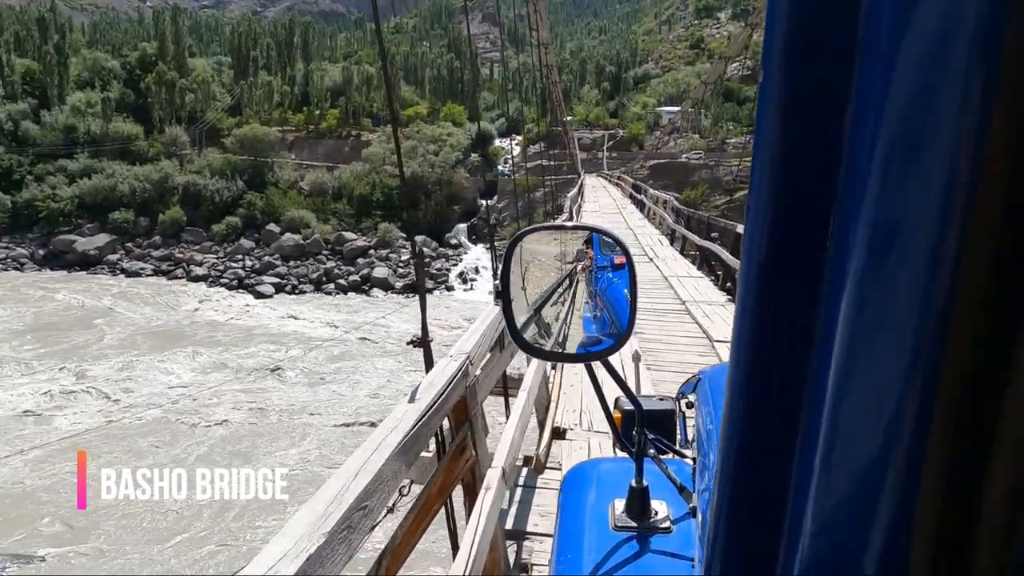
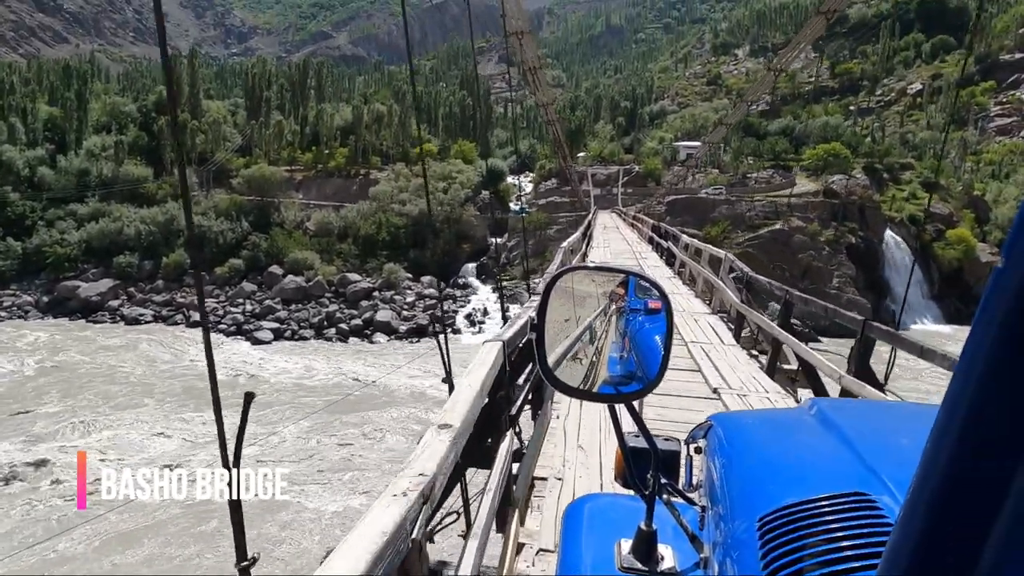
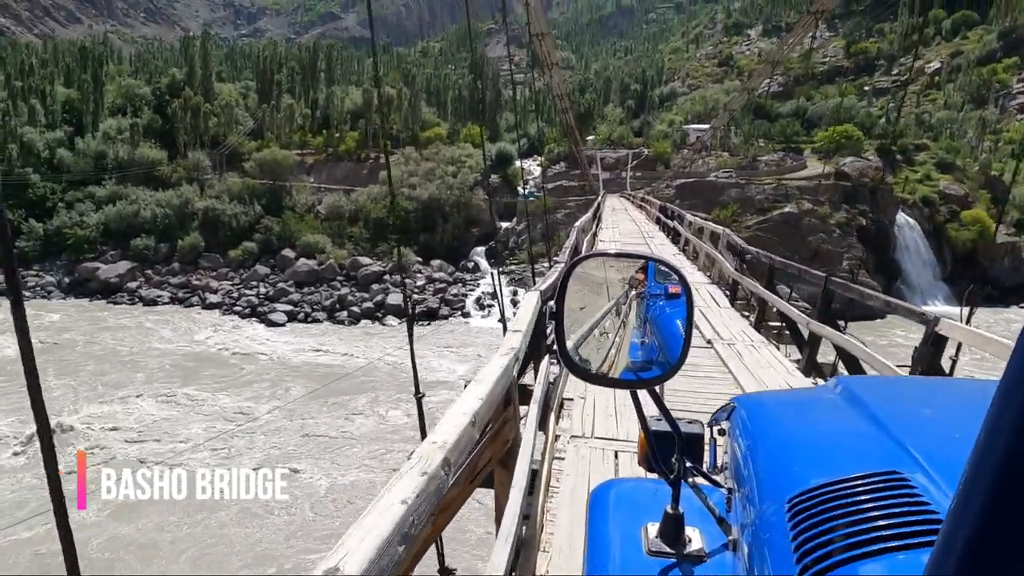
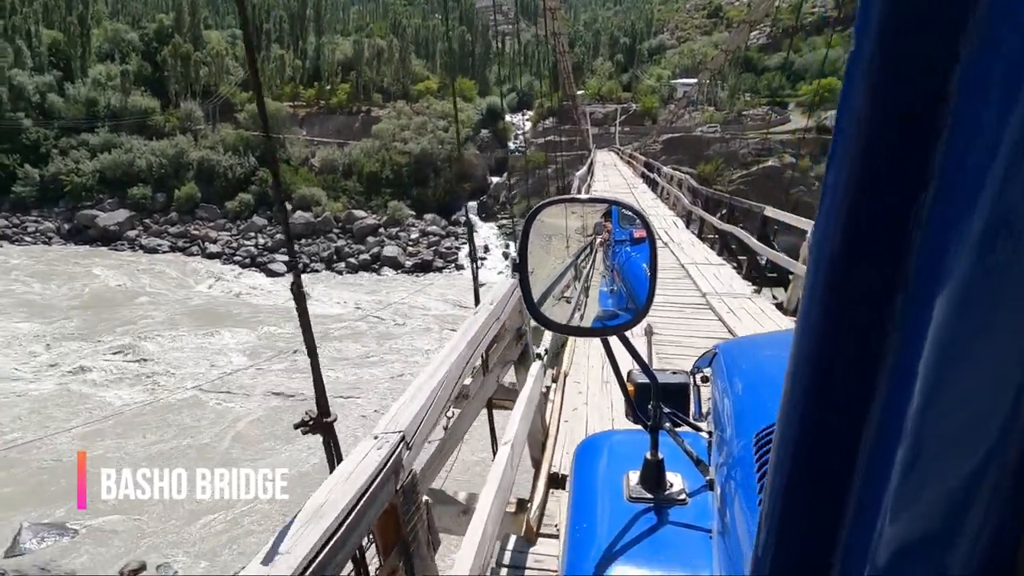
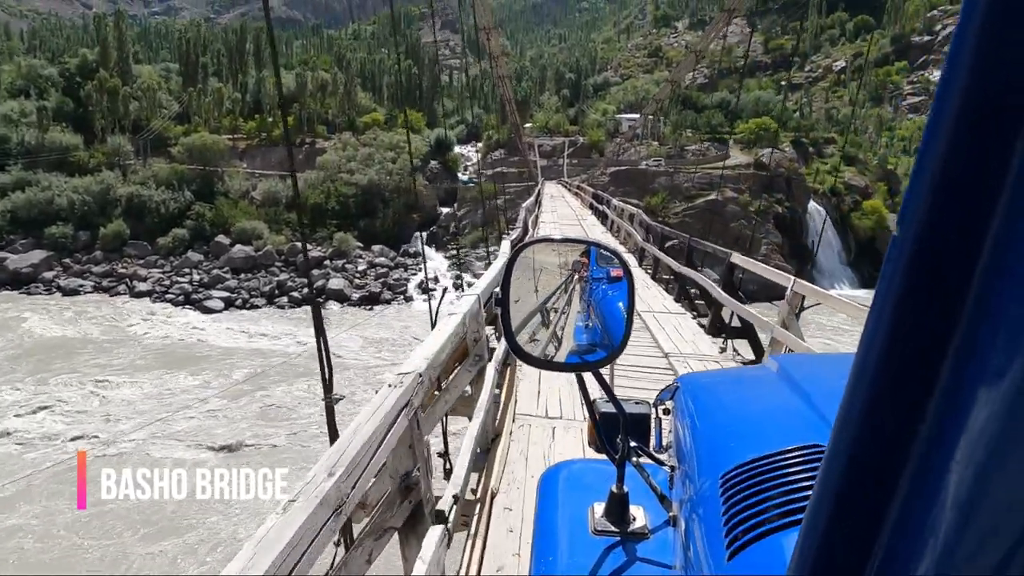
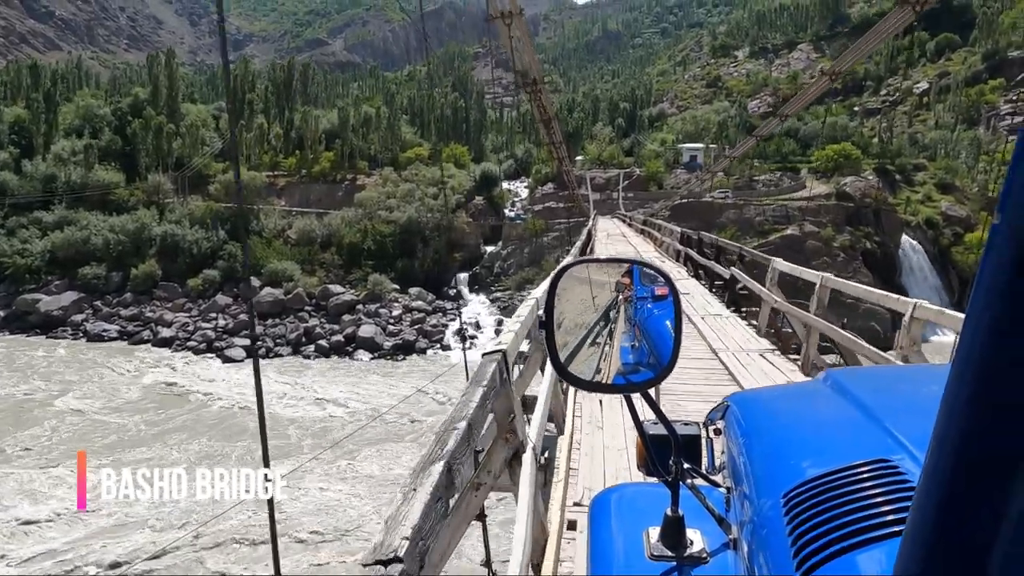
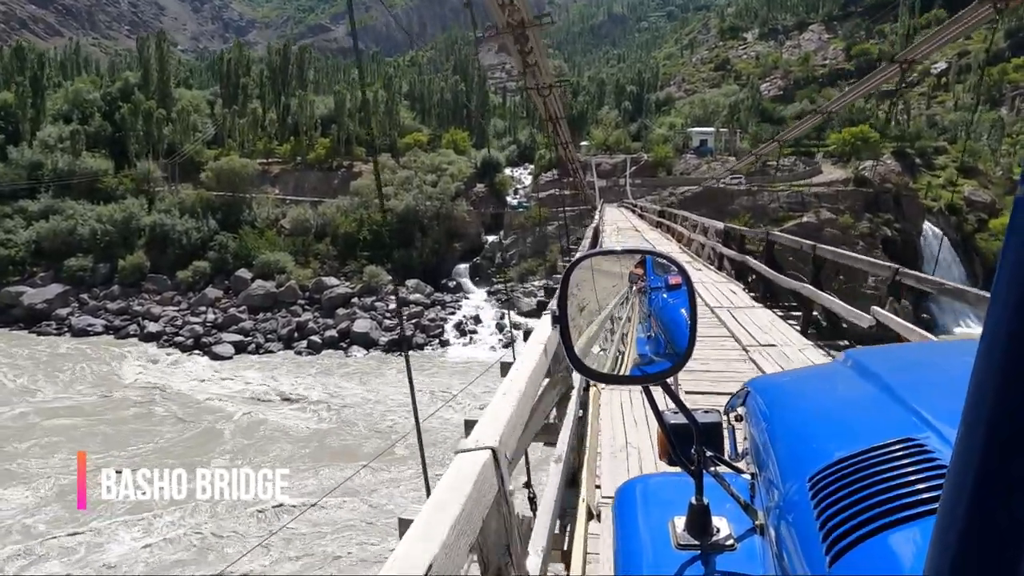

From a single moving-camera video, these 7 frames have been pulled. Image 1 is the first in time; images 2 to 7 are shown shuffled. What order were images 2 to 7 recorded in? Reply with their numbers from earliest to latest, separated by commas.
4, 5, 3, 2, 6, 7
